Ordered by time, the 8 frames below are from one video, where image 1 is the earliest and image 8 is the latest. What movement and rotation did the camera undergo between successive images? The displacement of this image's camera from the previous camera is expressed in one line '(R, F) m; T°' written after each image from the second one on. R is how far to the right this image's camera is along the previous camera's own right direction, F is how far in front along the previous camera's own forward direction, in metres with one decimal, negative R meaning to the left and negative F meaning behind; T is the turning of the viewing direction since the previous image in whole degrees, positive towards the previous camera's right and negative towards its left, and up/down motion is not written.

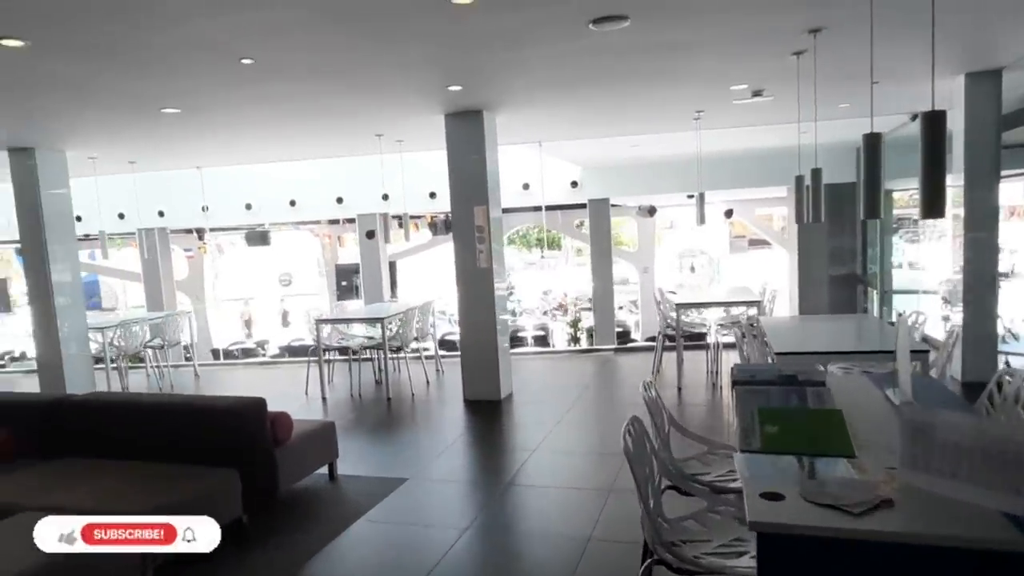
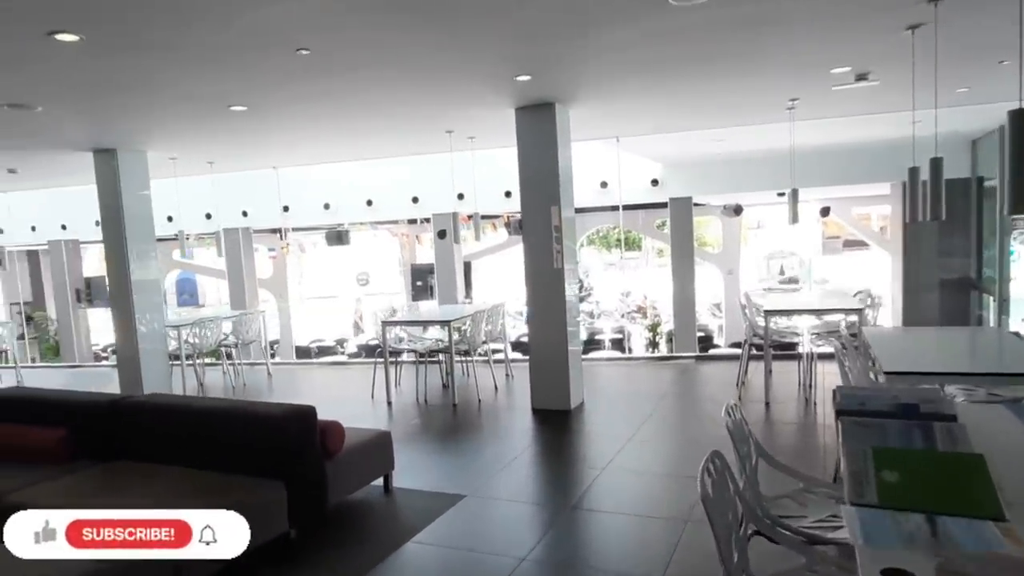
(+0.1, +0.3) m; -7°
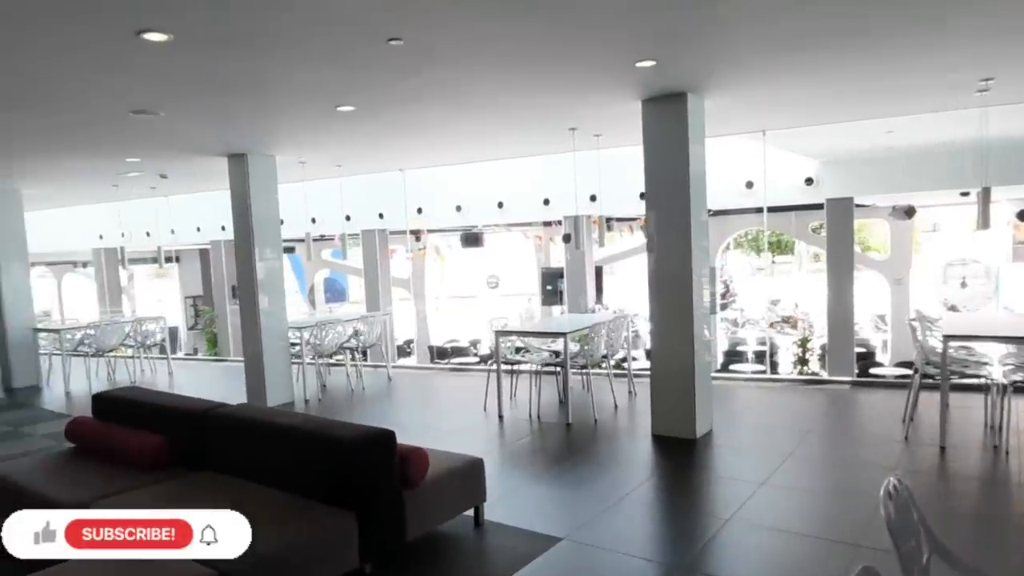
(+0.2, +0.5) m; -12°
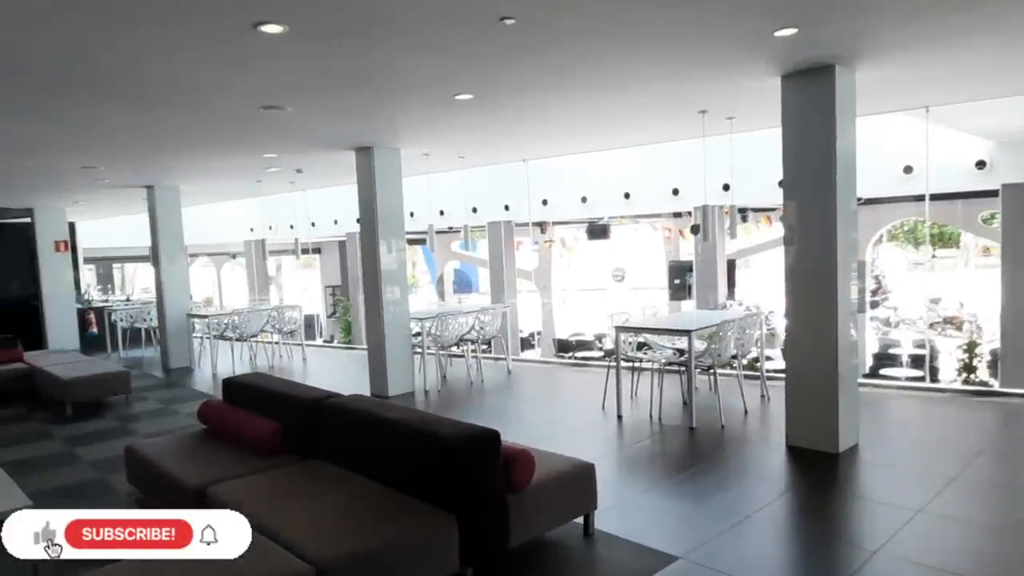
(+0.1, +0.2) m; -11°
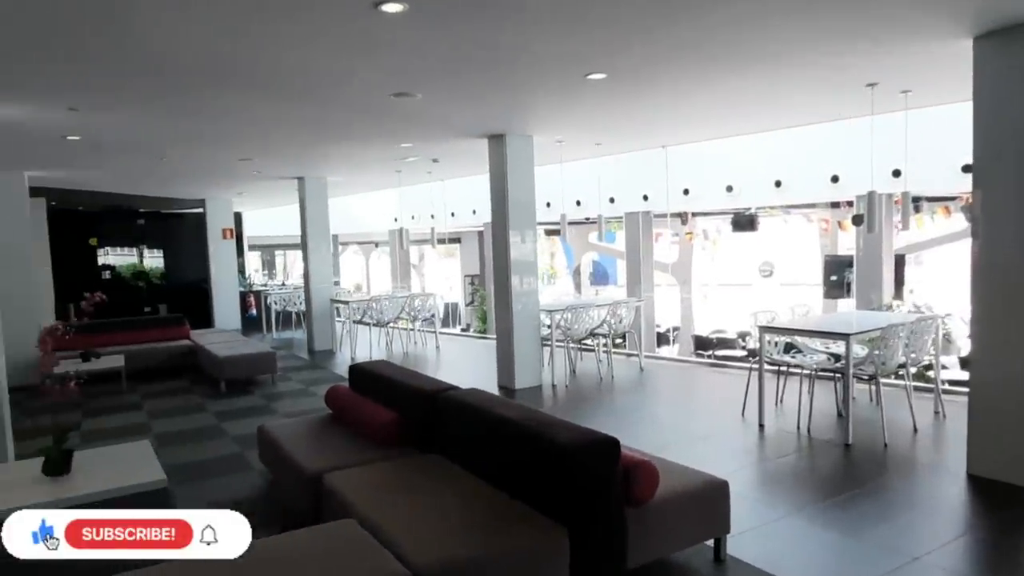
(+0.1, +0.3) m; -11°
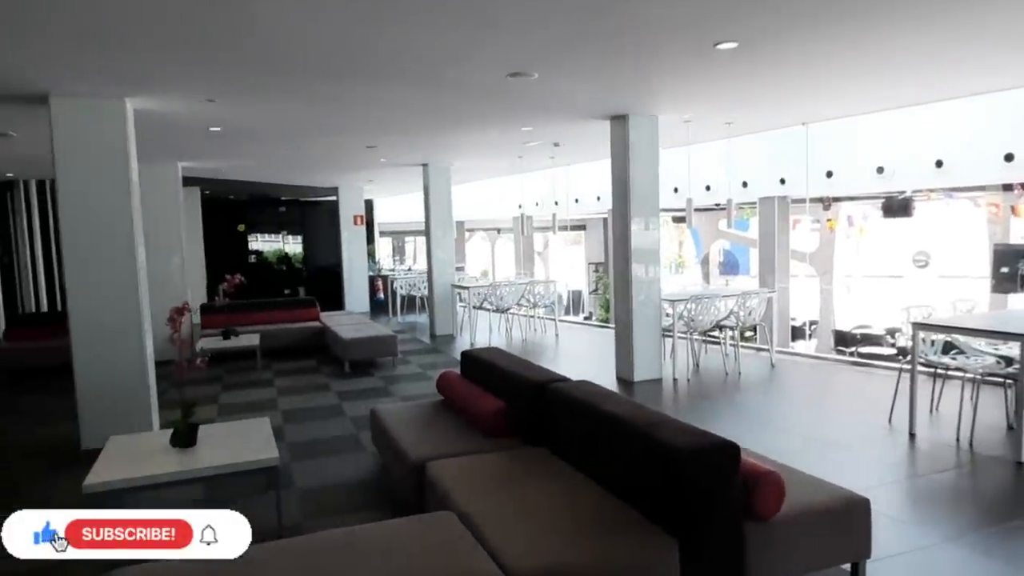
(+0.1, +0.2) m; -10°
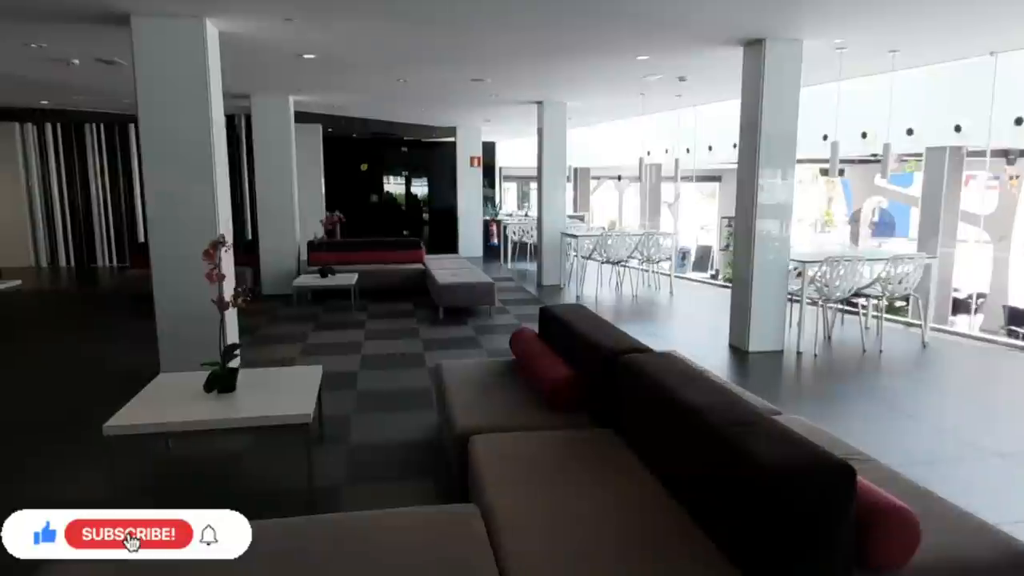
(+0.2, +0.6) m; -11°
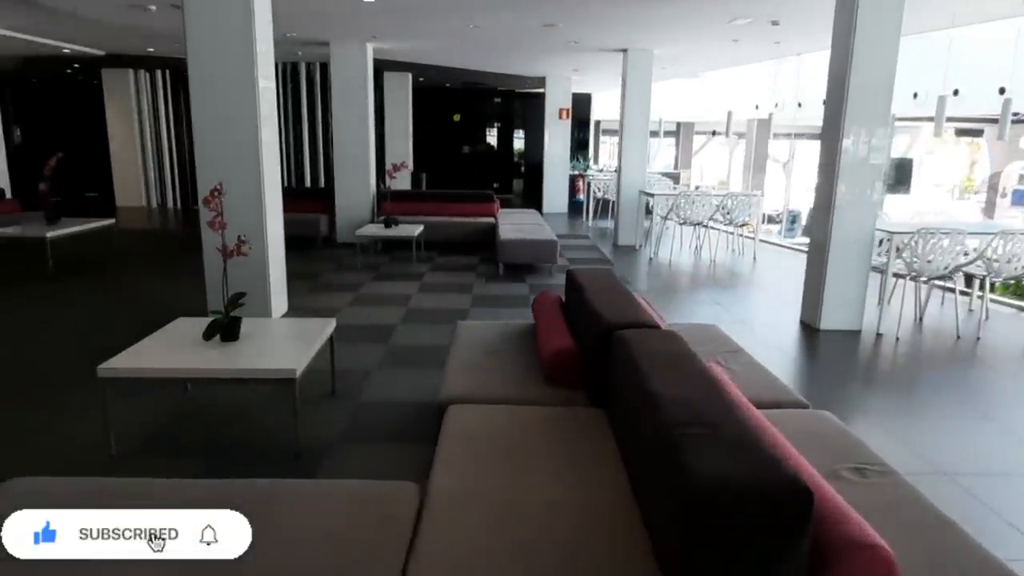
(+0.4, +0.3) m; -9°
